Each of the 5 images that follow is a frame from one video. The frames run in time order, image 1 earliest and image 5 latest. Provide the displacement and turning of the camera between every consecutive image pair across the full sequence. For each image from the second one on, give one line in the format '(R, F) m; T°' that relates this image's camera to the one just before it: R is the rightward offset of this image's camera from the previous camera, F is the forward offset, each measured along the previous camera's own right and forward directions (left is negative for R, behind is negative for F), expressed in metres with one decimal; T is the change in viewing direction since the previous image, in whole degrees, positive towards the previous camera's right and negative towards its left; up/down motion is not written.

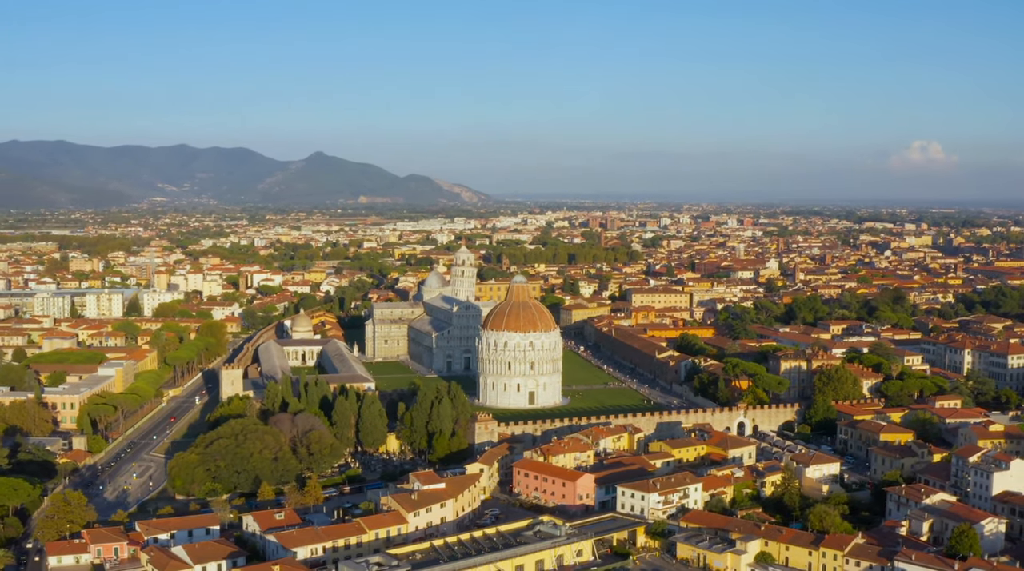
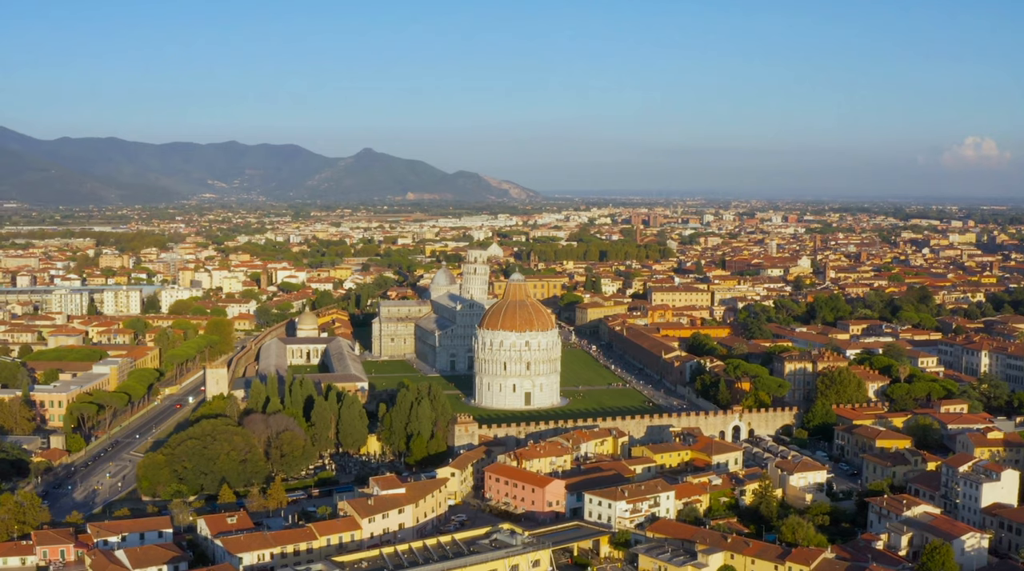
(+2.1, +1.0) m; -2°
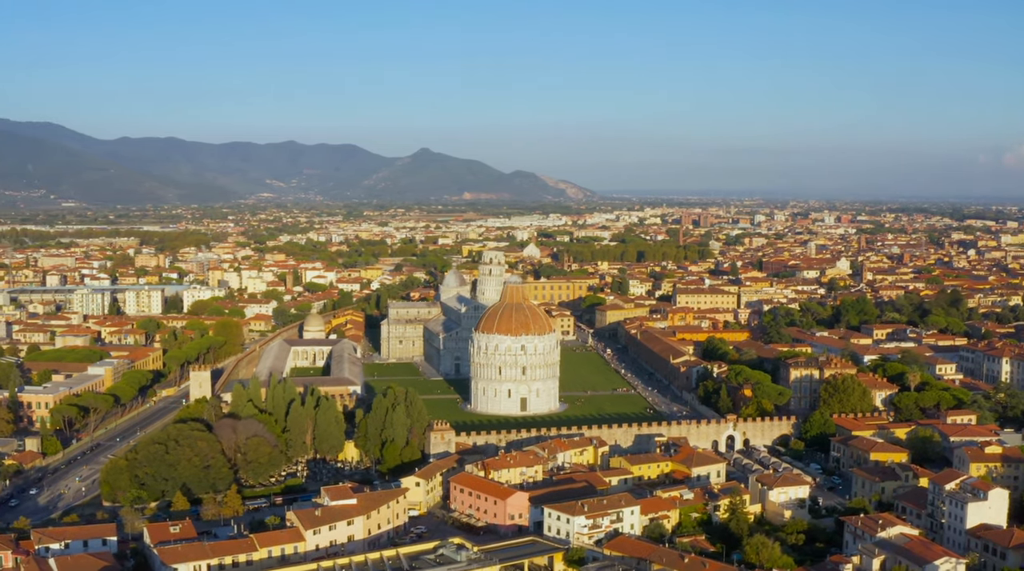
(+2.4, +1.2) m; -3°
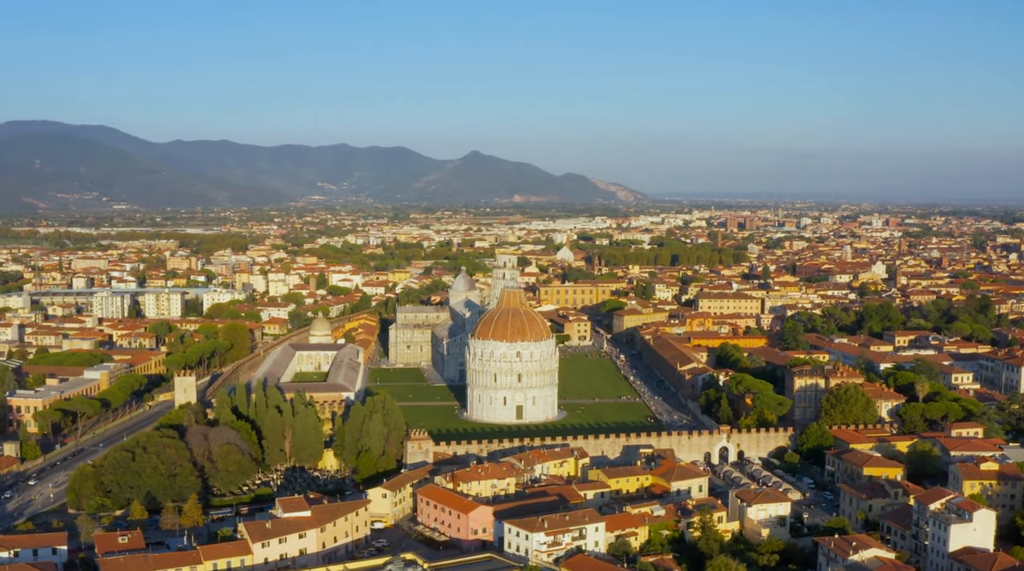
(+2.1, +1.0) m; -2°
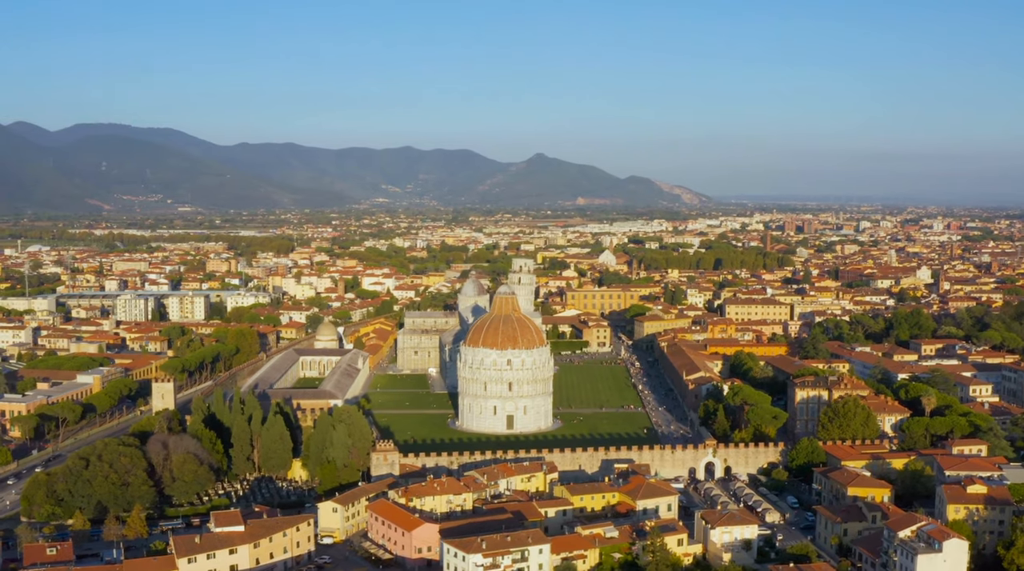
(+2.7, +1.3) m; -3°
